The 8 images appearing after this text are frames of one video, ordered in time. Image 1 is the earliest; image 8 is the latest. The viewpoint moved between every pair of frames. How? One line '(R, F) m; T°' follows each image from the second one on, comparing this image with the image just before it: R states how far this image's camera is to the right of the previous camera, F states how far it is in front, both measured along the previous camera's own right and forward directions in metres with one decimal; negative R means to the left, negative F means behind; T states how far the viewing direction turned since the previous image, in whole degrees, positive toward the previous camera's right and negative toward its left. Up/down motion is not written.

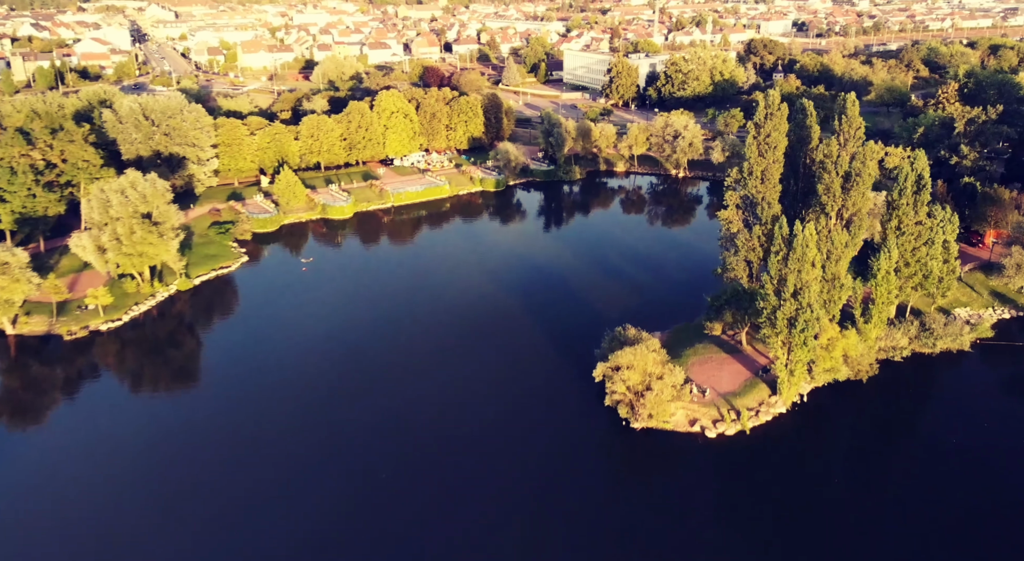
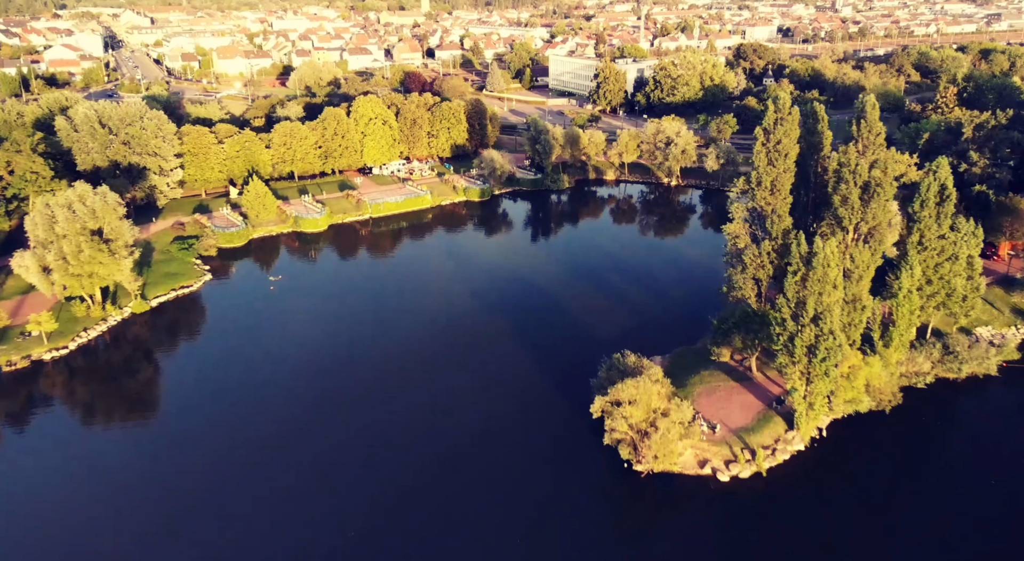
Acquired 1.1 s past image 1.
(0.0, +2.9) m; +1°
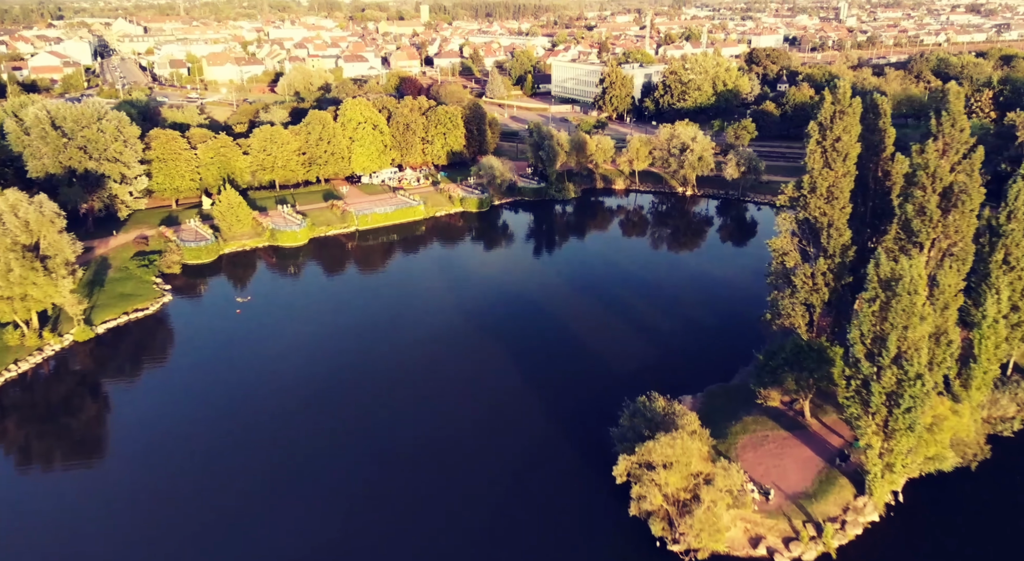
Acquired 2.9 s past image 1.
(-0.1, +4.7) m; 0°
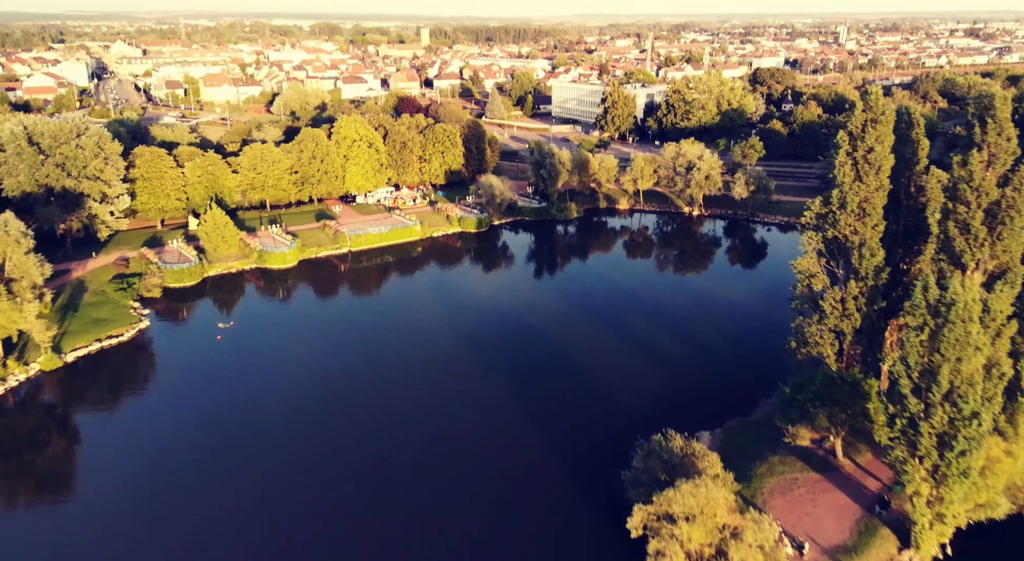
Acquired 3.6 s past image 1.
(0.0, +2.1) m; 0°
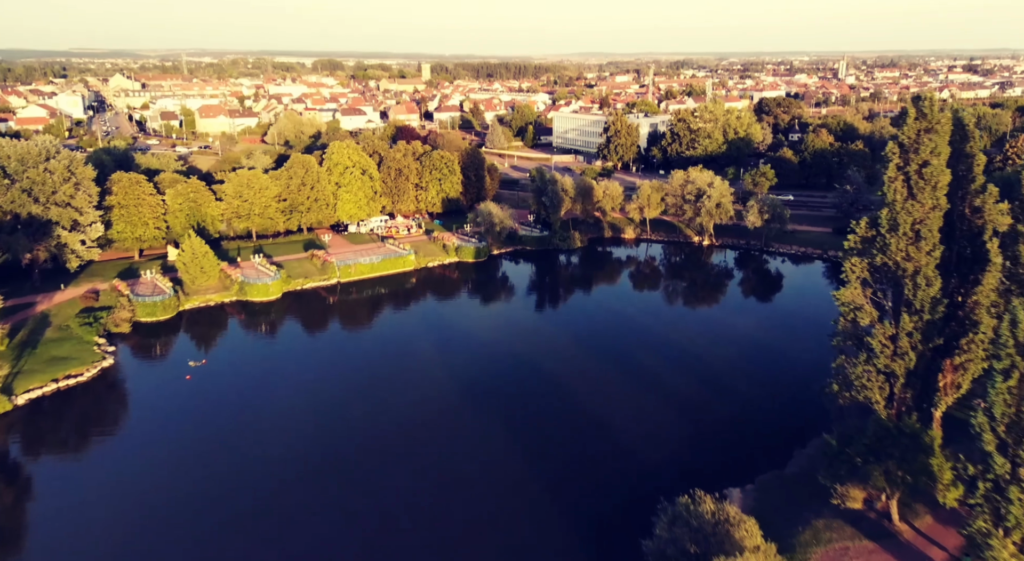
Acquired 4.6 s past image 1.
(0.0, +2.8) m; 0°
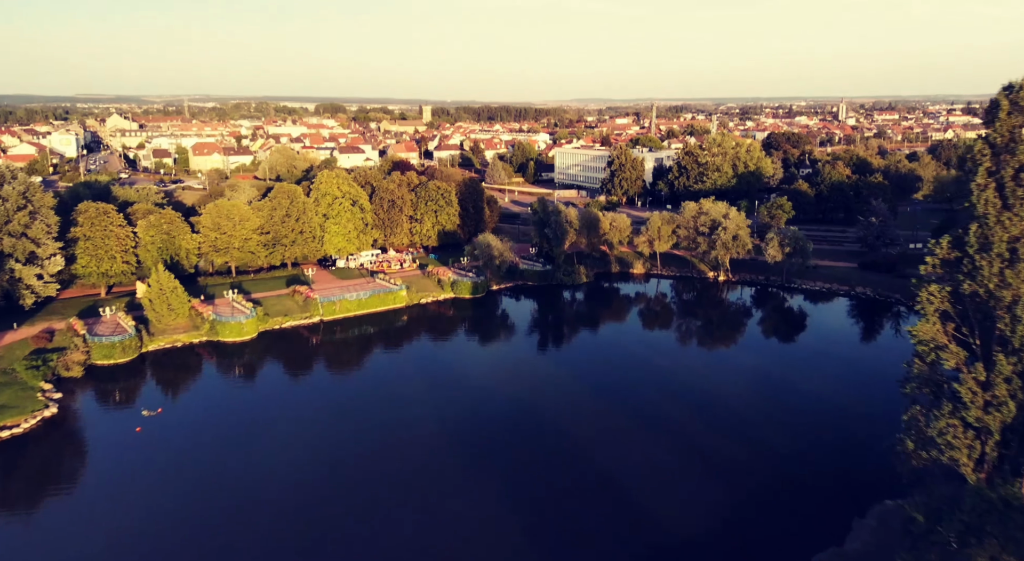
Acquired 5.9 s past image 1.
(0.0, +3.5) m; 0°
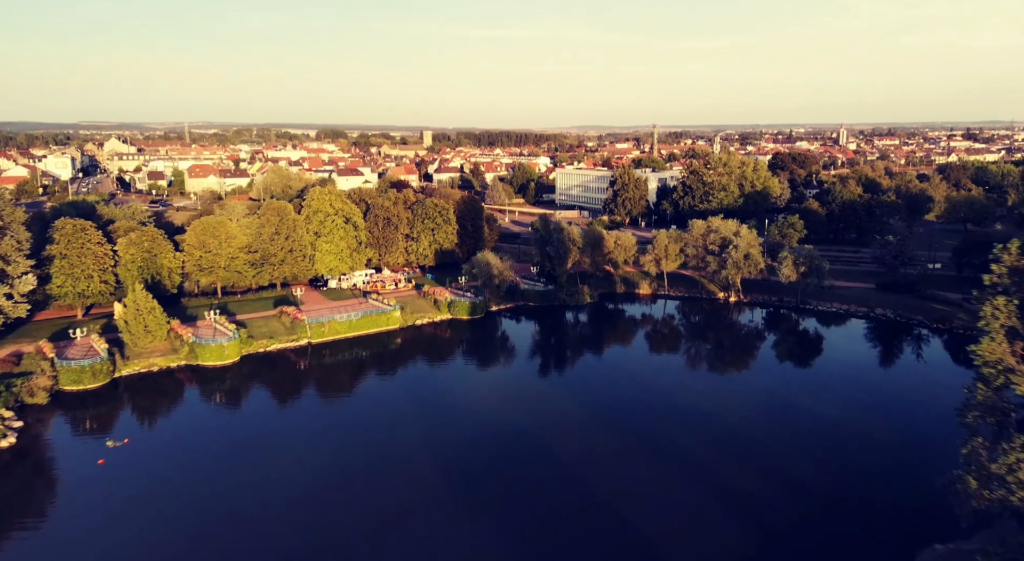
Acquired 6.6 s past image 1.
(0.0, +2.1) m; 0°
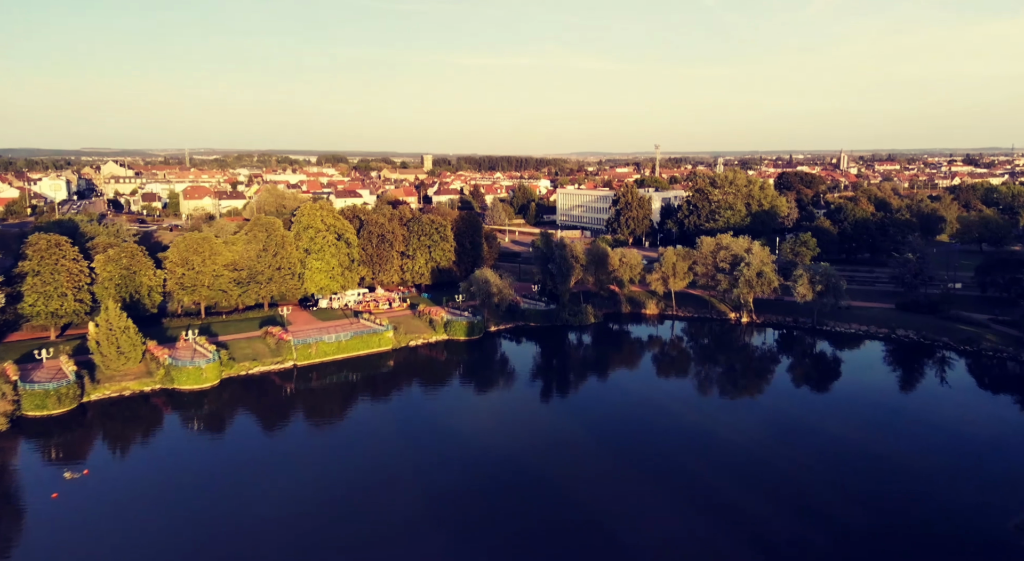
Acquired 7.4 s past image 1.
(0.0, +2.0) m; 0°
